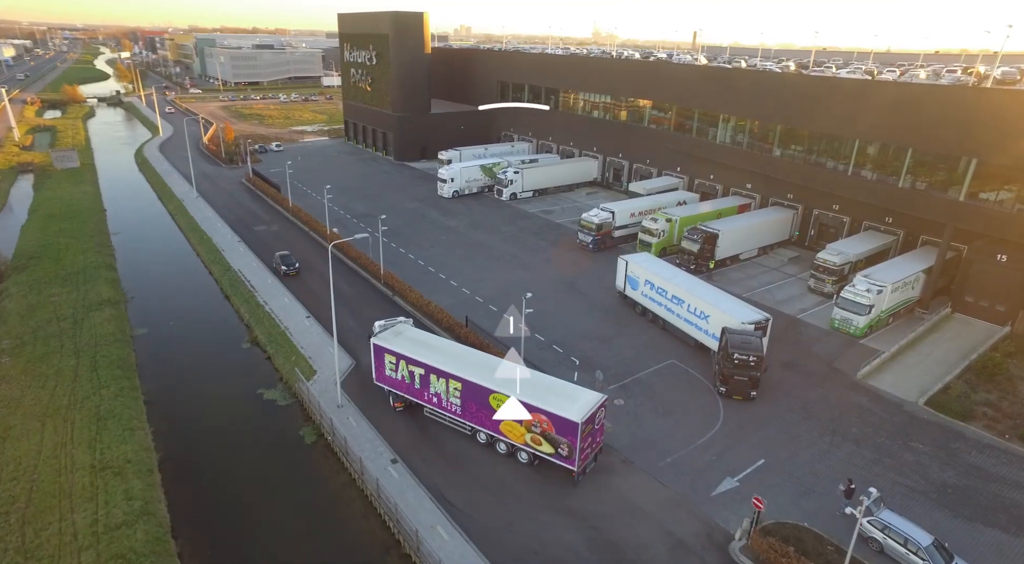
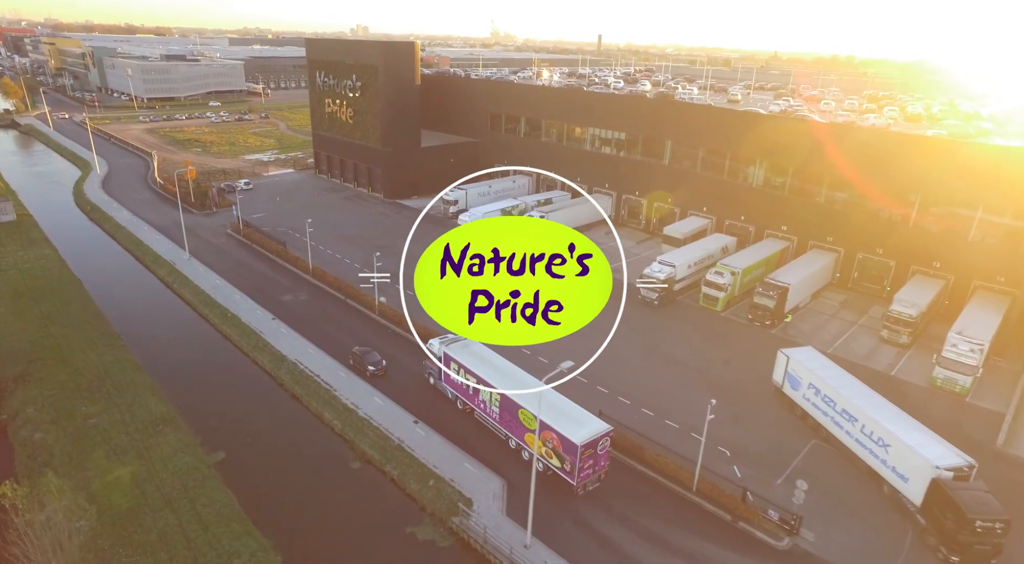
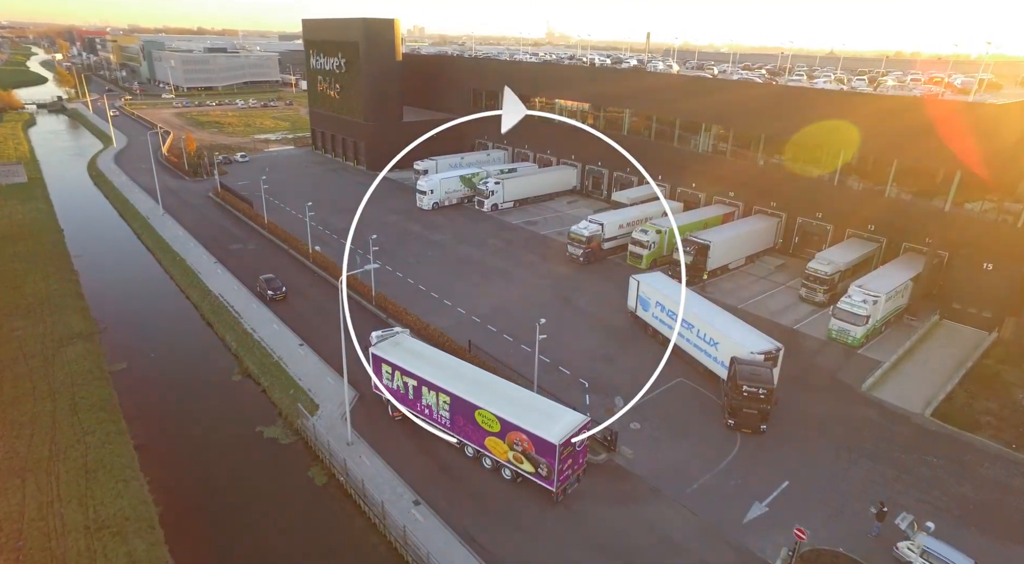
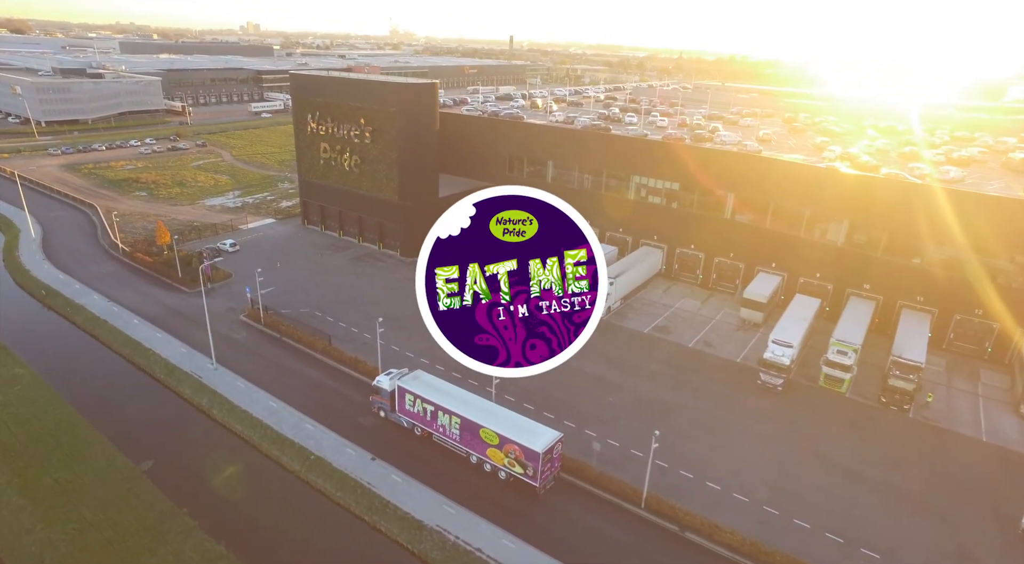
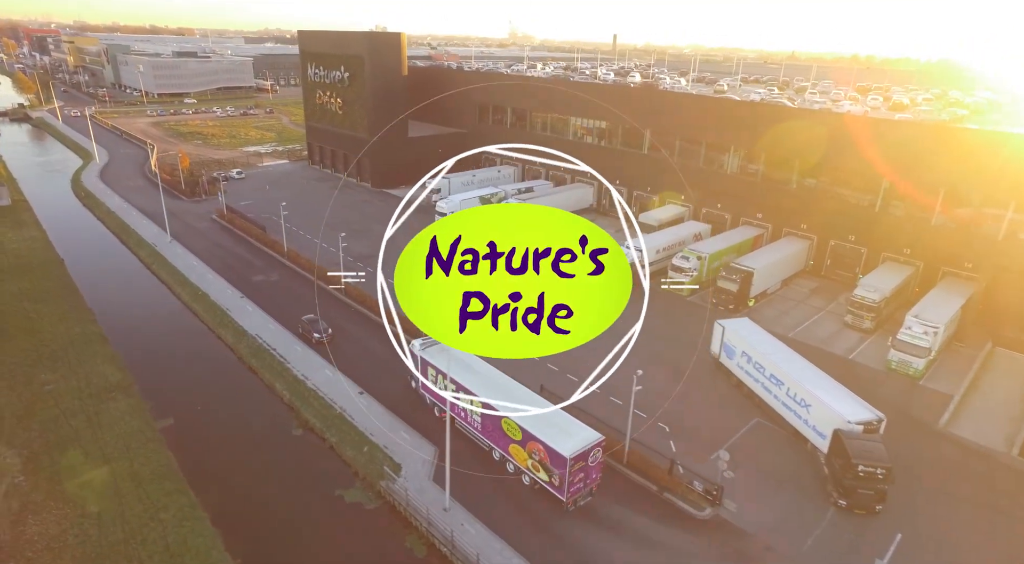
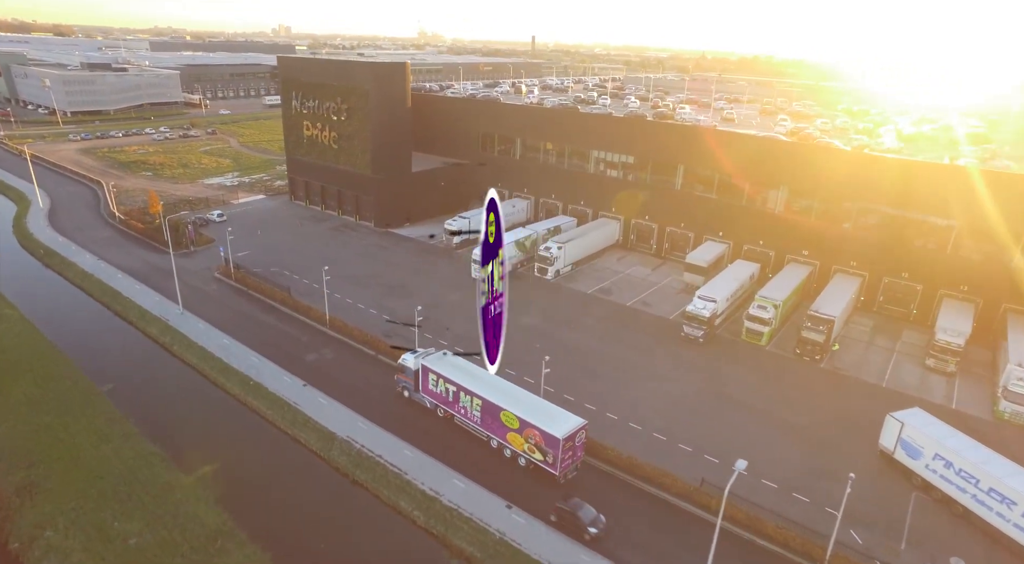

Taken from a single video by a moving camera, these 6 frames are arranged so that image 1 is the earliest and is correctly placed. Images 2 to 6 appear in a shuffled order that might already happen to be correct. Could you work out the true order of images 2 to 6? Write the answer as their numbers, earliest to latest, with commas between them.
3, 5, 2, 6, 4
